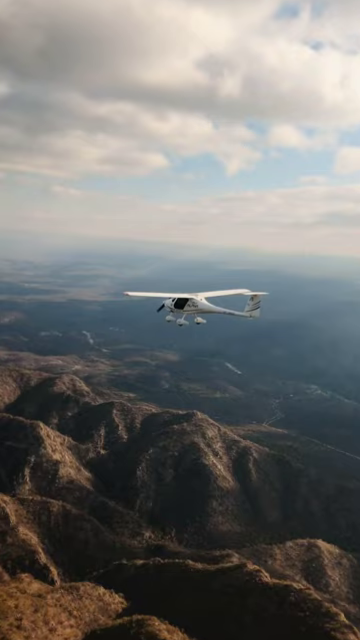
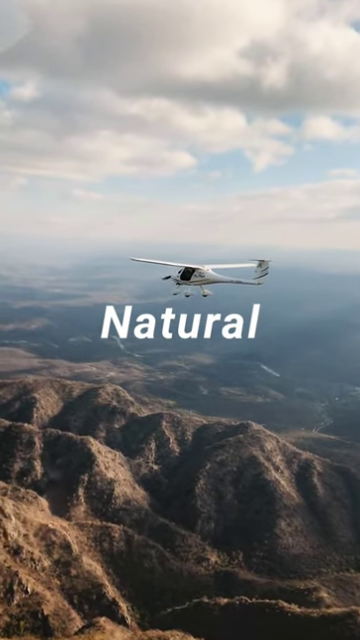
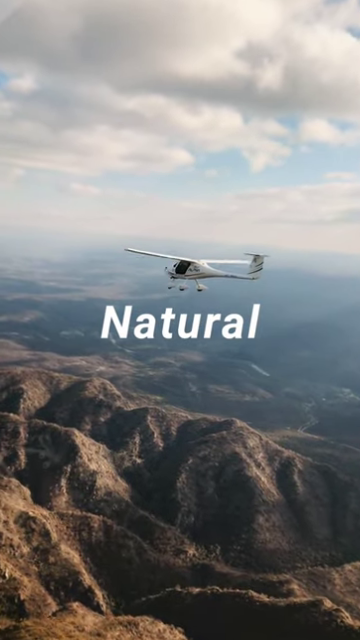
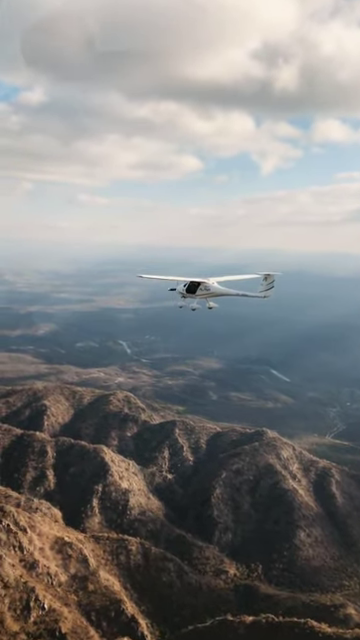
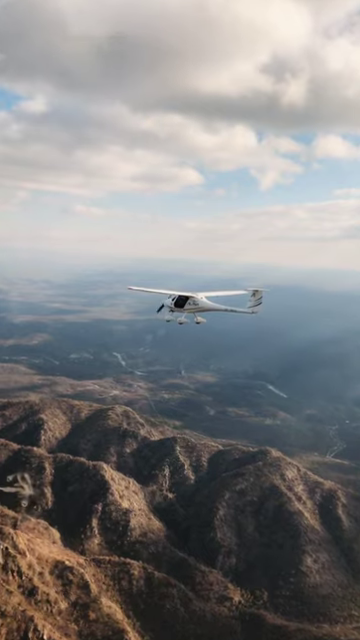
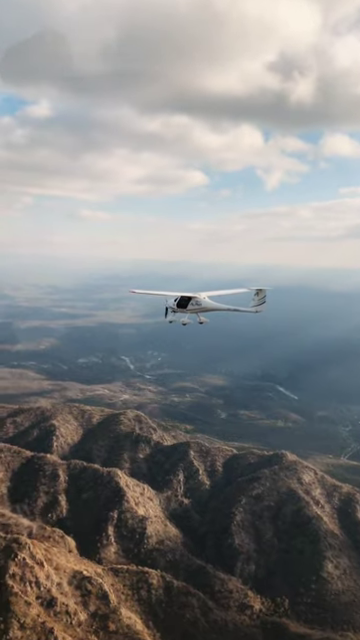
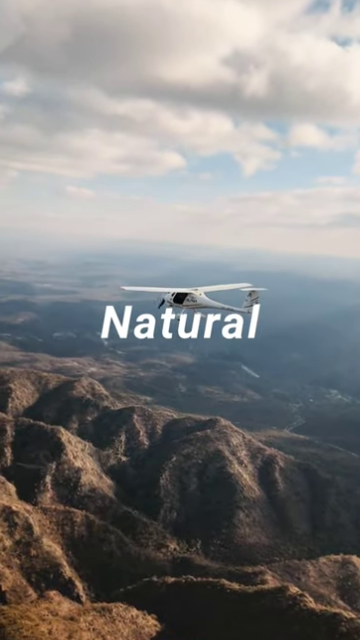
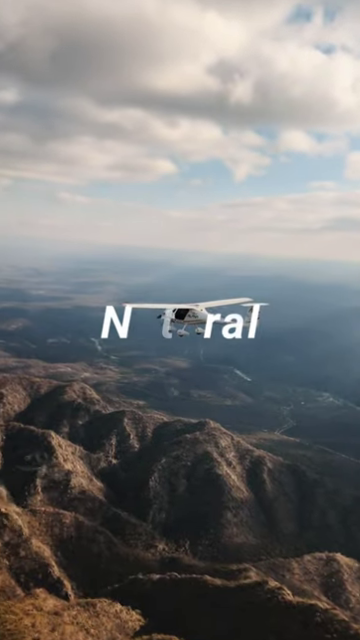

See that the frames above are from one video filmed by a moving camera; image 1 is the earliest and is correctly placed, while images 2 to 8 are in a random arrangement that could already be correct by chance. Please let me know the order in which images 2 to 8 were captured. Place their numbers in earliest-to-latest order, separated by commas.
8, 7, 3, 2, 4, 5, 6
